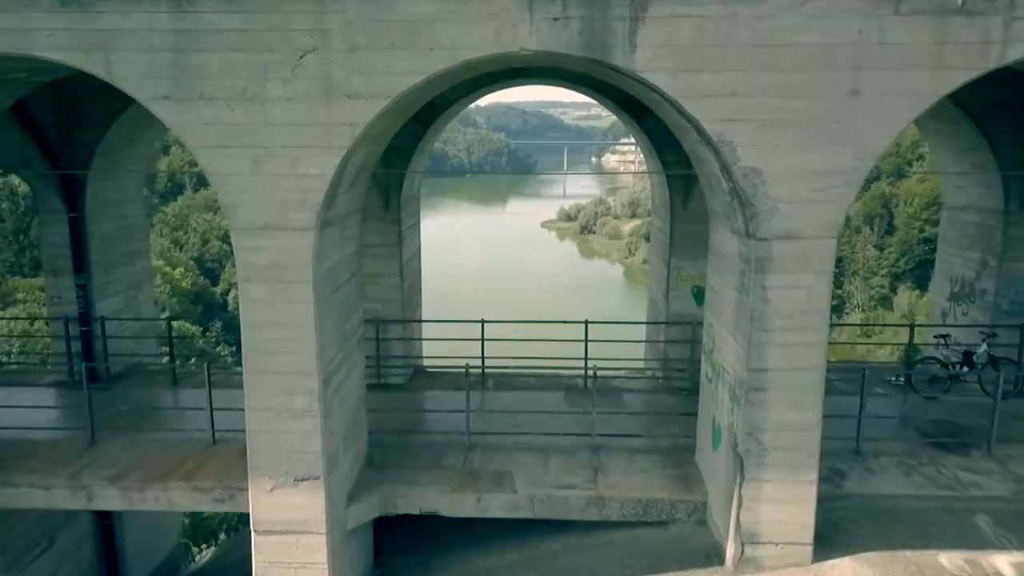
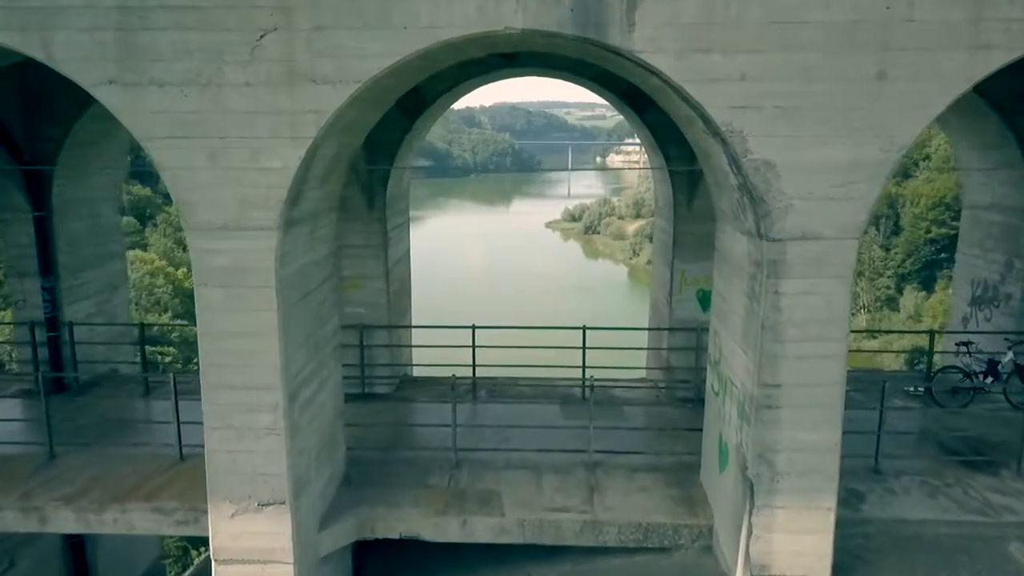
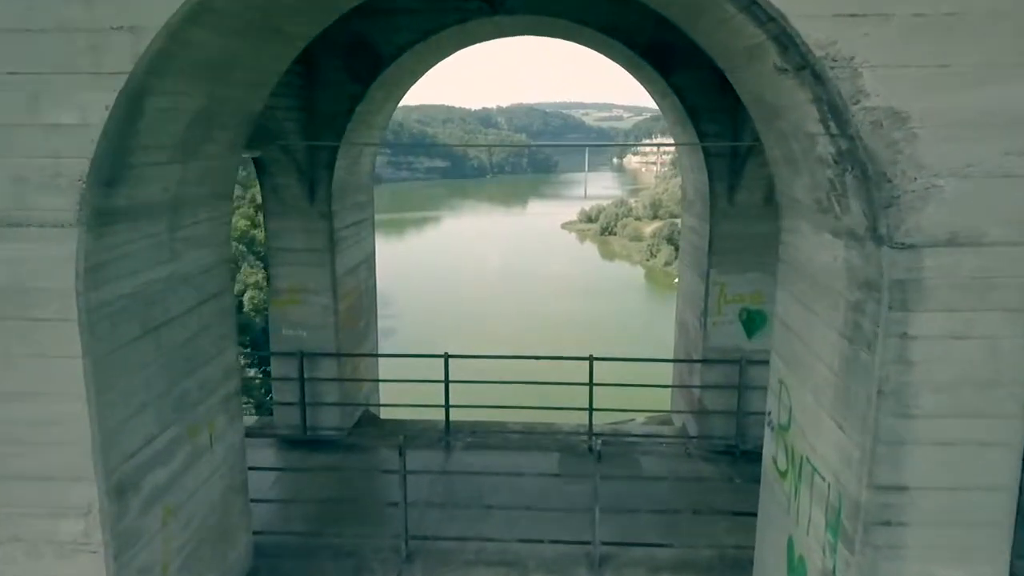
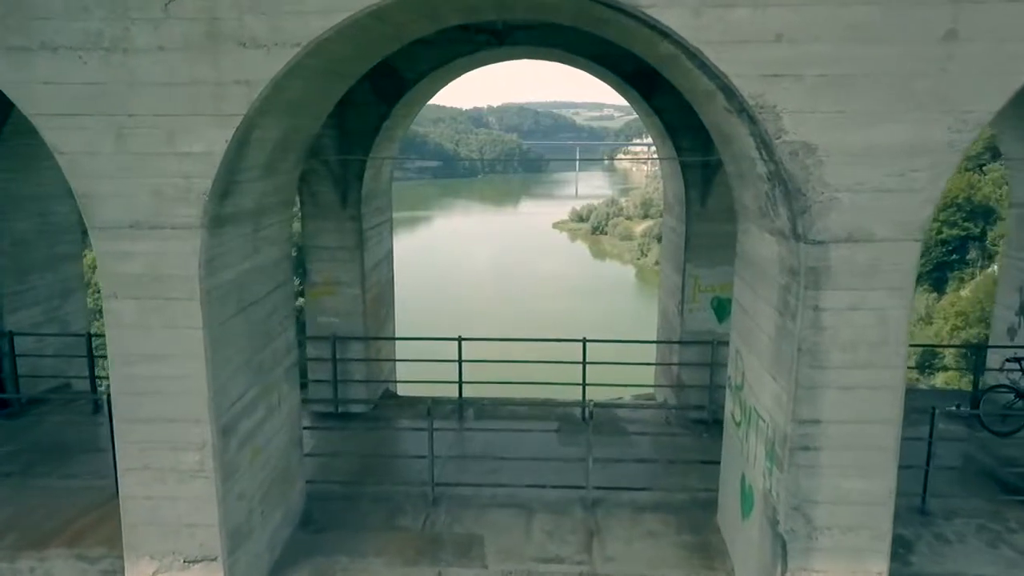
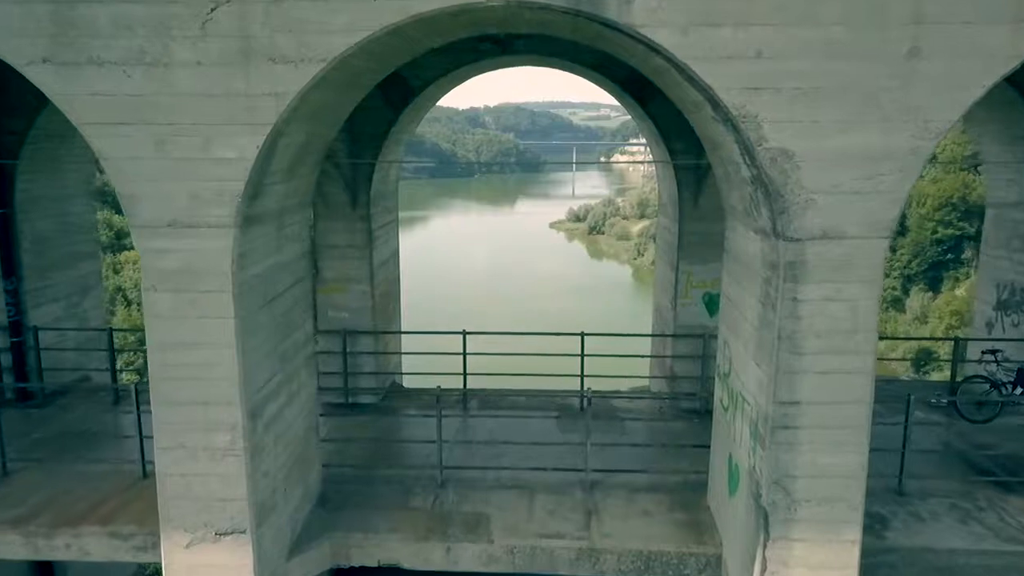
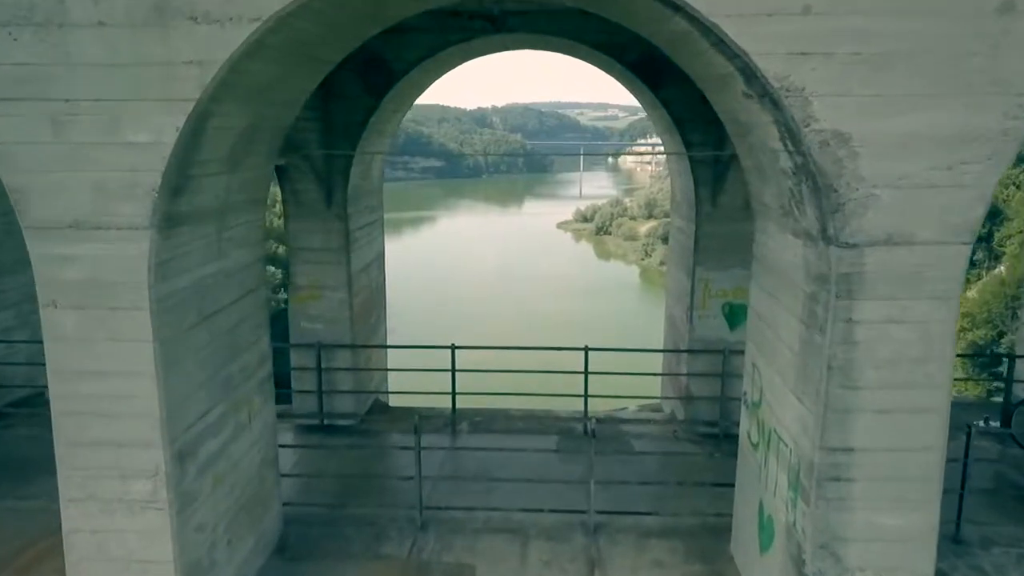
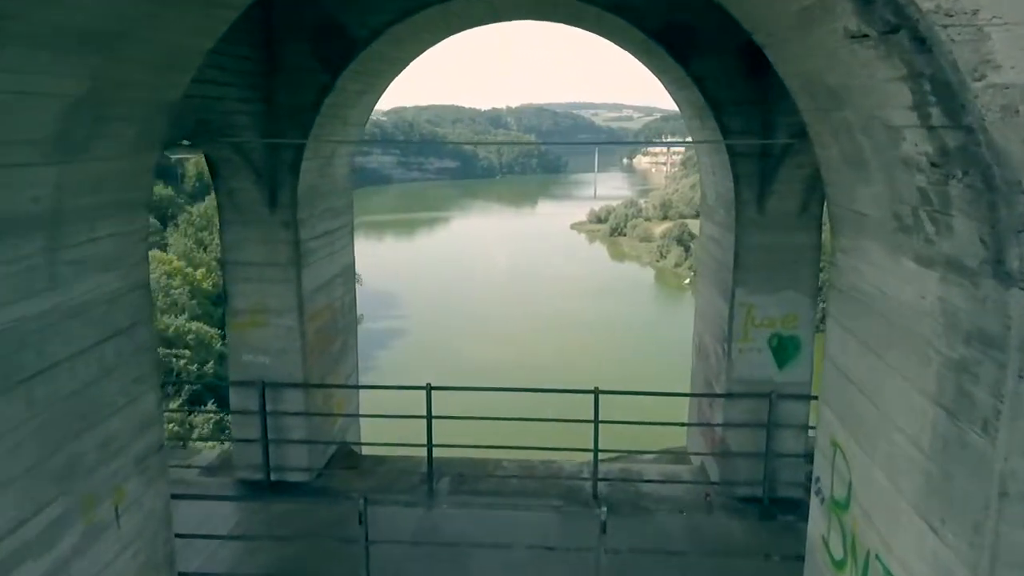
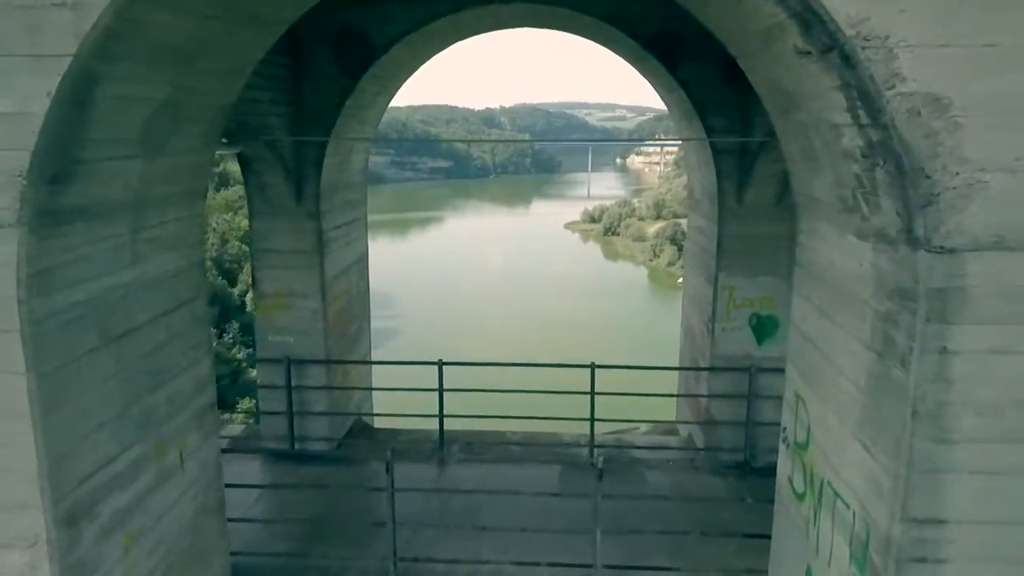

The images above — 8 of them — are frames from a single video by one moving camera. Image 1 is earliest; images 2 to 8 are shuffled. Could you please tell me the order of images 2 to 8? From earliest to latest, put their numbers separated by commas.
2, 5, 4, 6, 3, 8, 7
